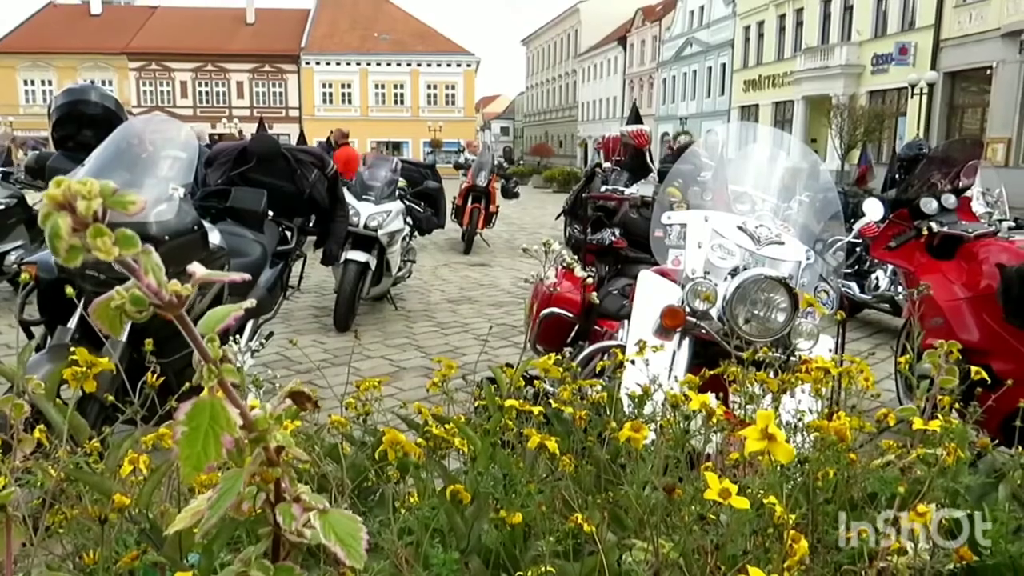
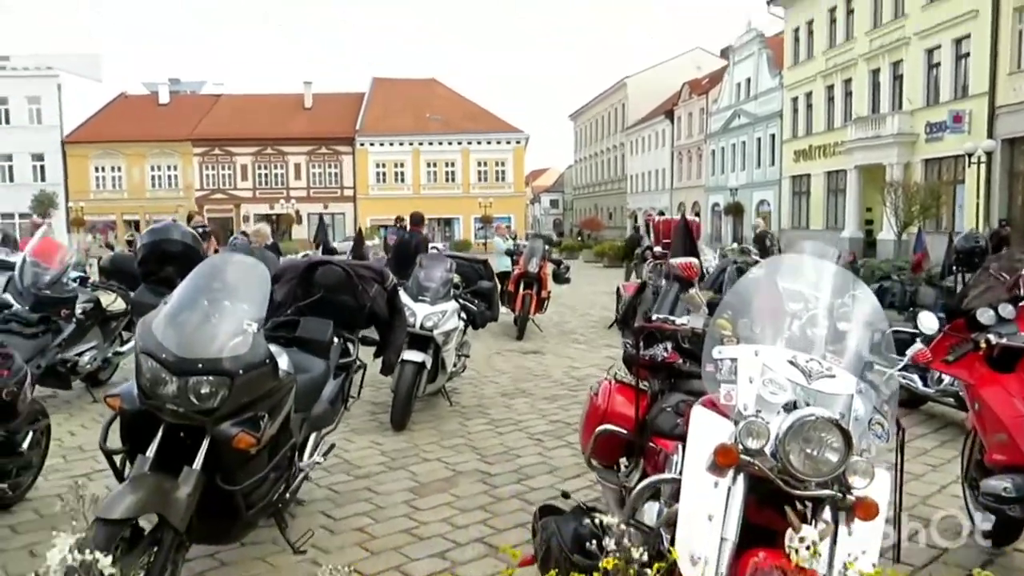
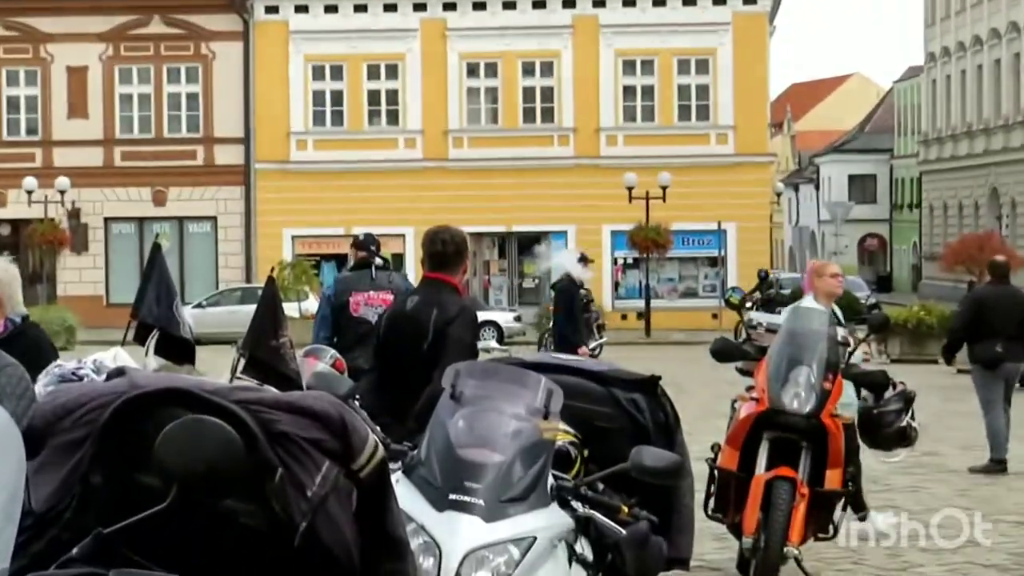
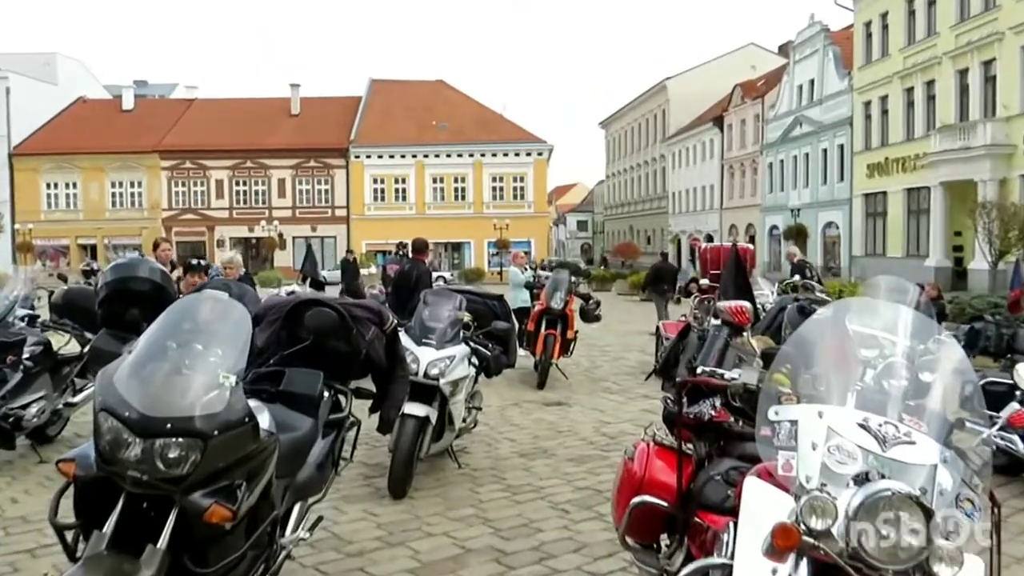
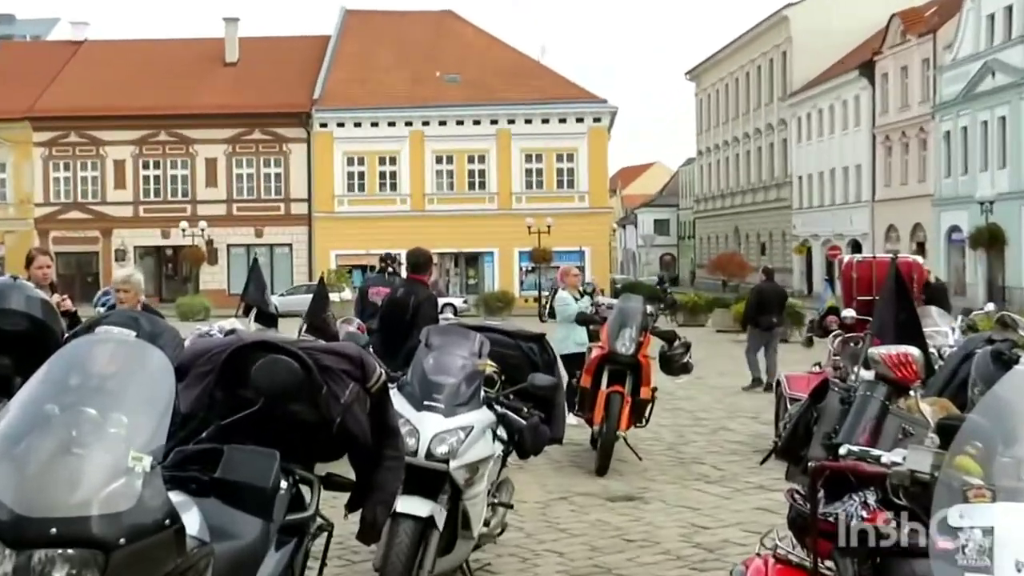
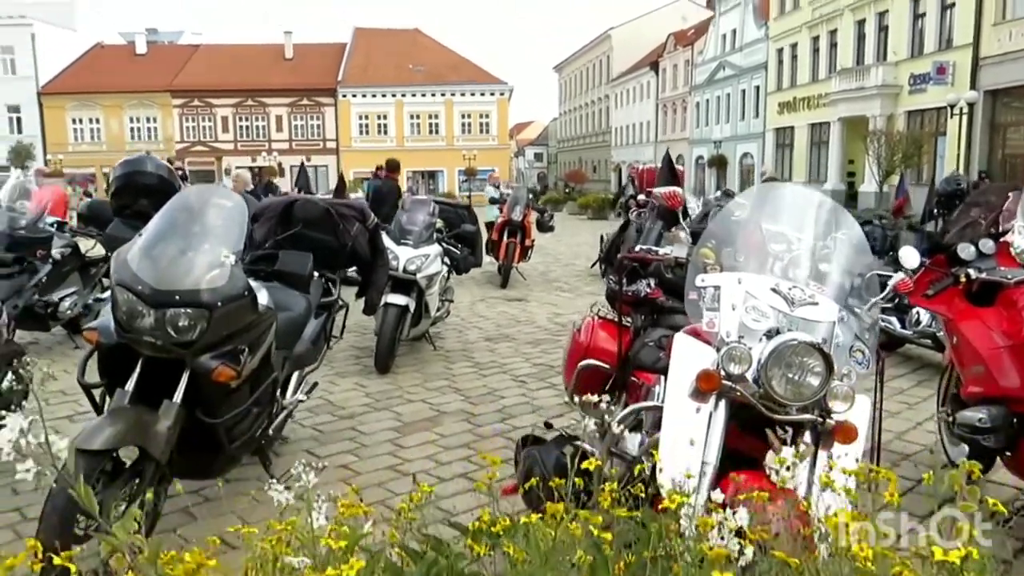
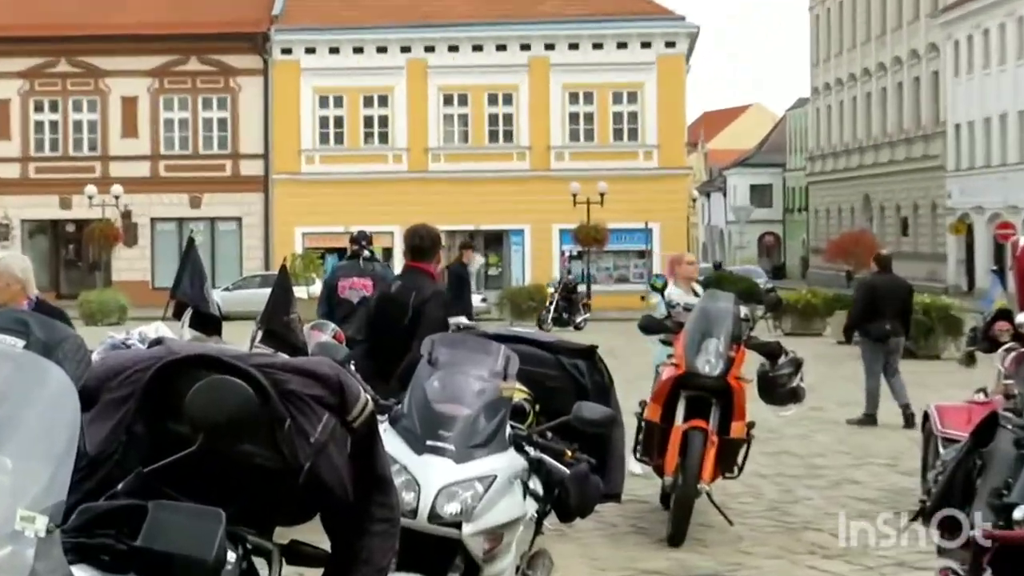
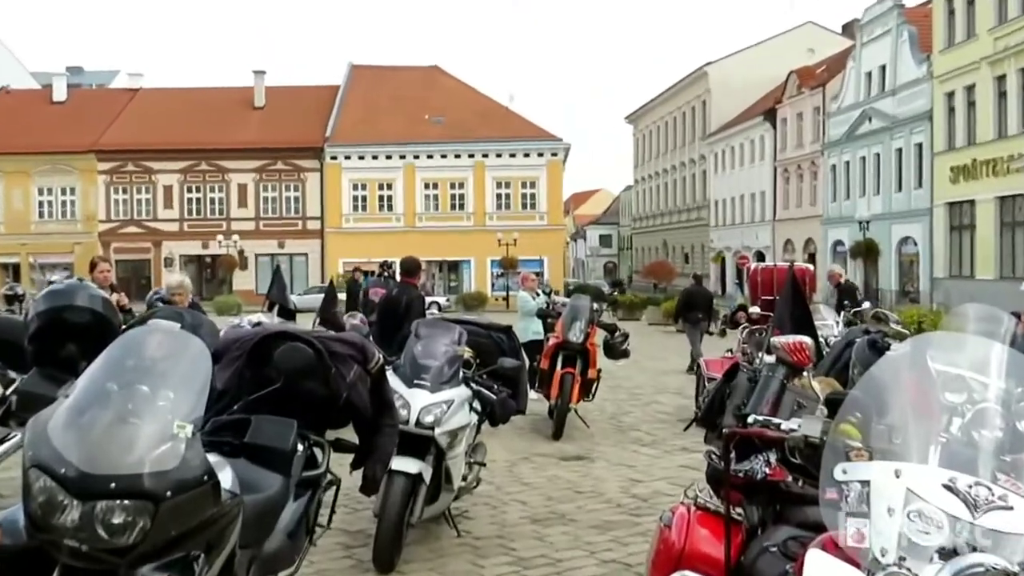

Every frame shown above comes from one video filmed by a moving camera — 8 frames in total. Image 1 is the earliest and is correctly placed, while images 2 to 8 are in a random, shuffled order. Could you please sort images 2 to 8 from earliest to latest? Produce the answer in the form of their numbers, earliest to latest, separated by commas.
6, 2, 4, 8, 5, 7, 3
